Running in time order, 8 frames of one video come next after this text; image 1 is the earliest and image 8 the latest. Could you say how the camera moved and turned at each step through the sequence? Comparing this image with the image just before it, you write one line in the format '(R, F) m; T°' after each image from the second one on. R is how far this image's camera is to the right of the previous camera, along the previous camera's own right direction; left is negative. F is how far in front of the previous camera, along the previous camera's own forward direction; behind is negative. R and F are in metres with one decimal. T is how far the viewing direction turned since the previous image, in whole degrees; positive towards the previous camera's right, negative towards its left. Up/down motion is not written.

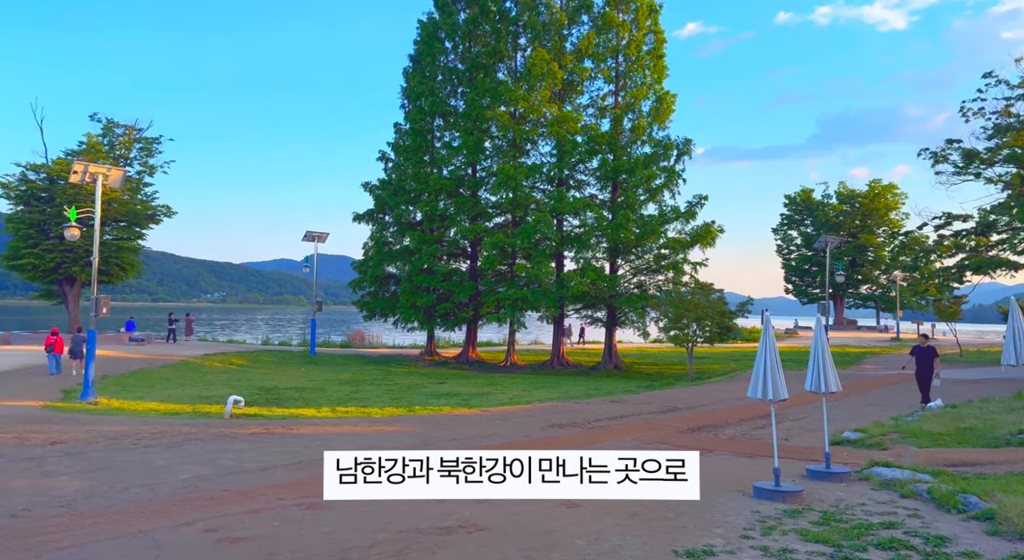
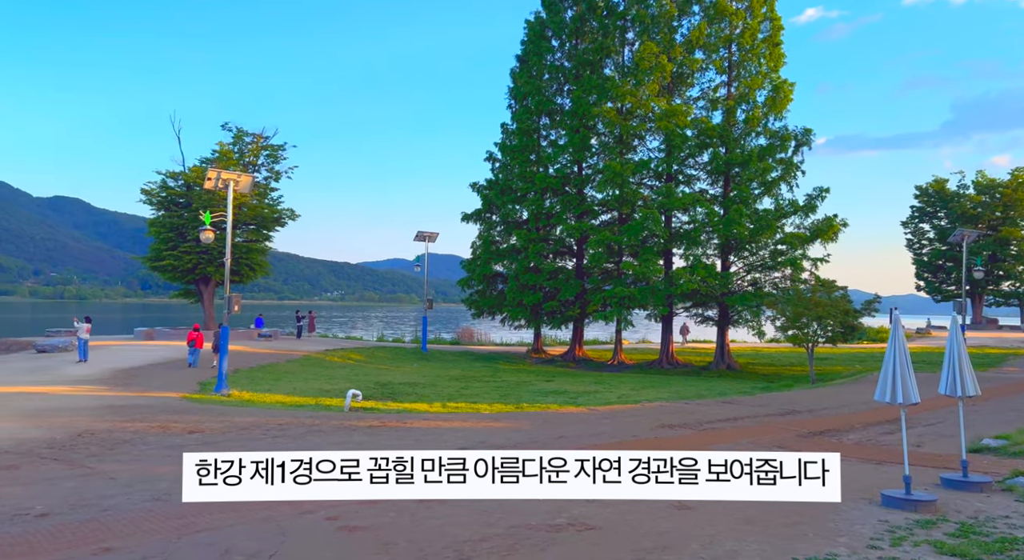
(0.0, 0.0) m; -8°
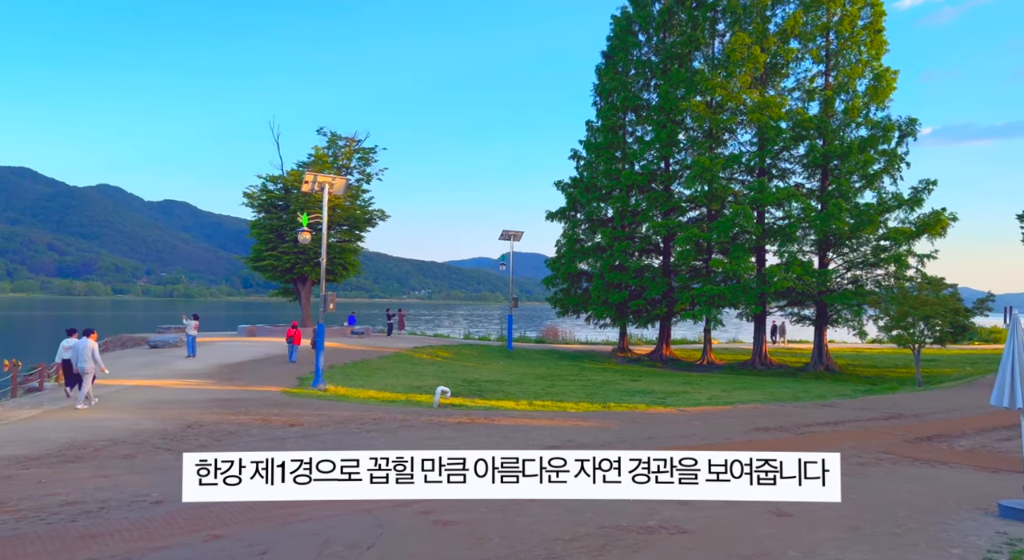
(0.0, 0.0) m; -7°
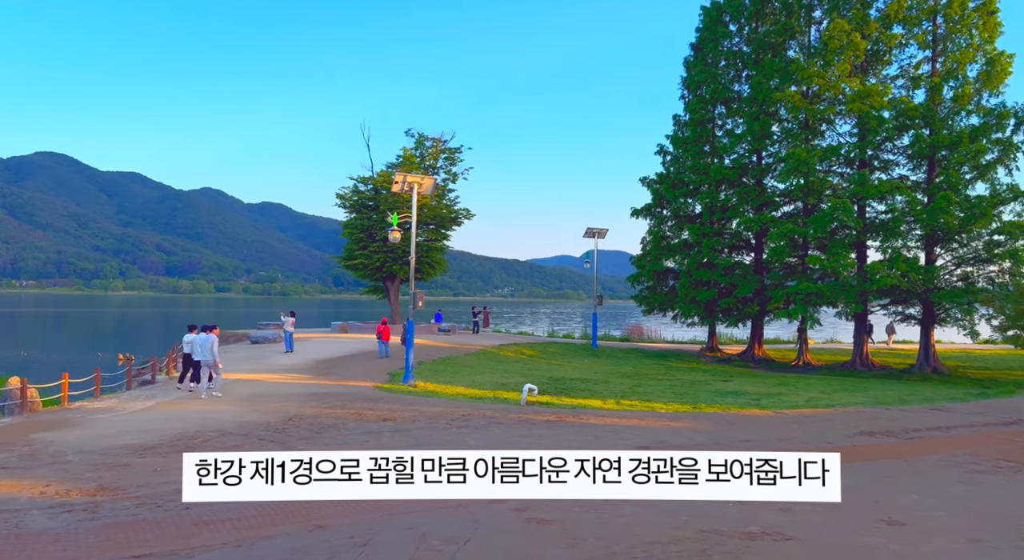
(-0.1, 0.0) m; -6°
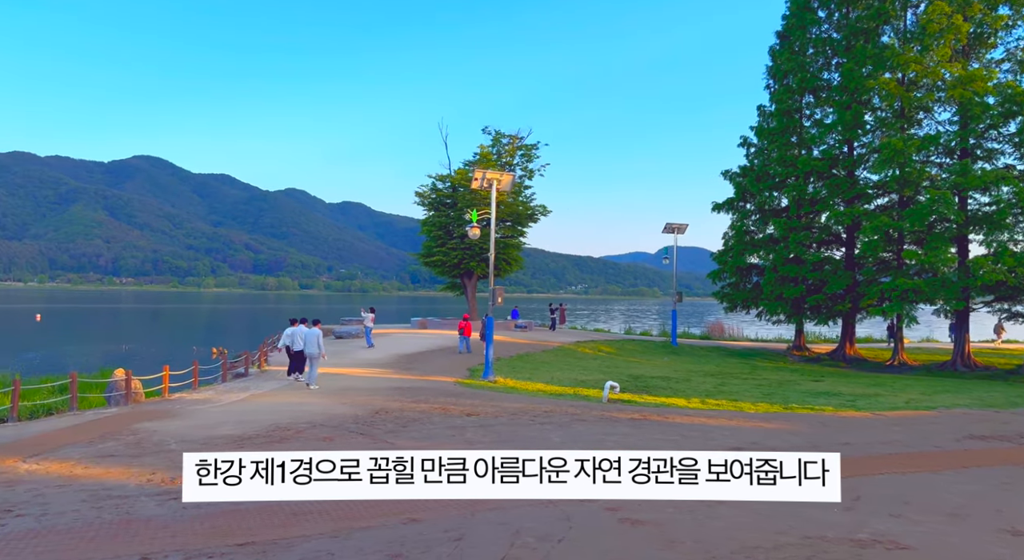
(-0.2, +0.1) m; -6°
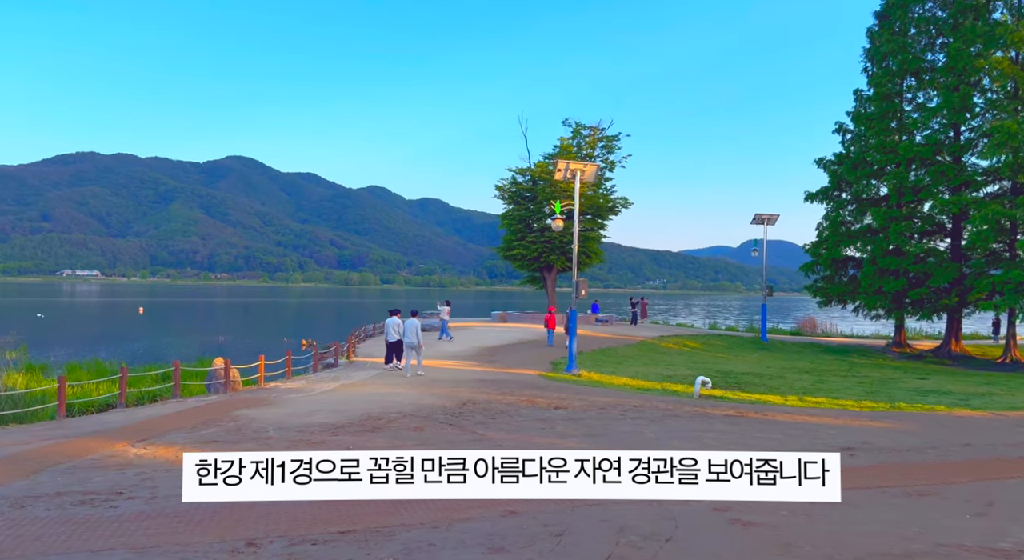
(-0.2, +0.2) m; -6°
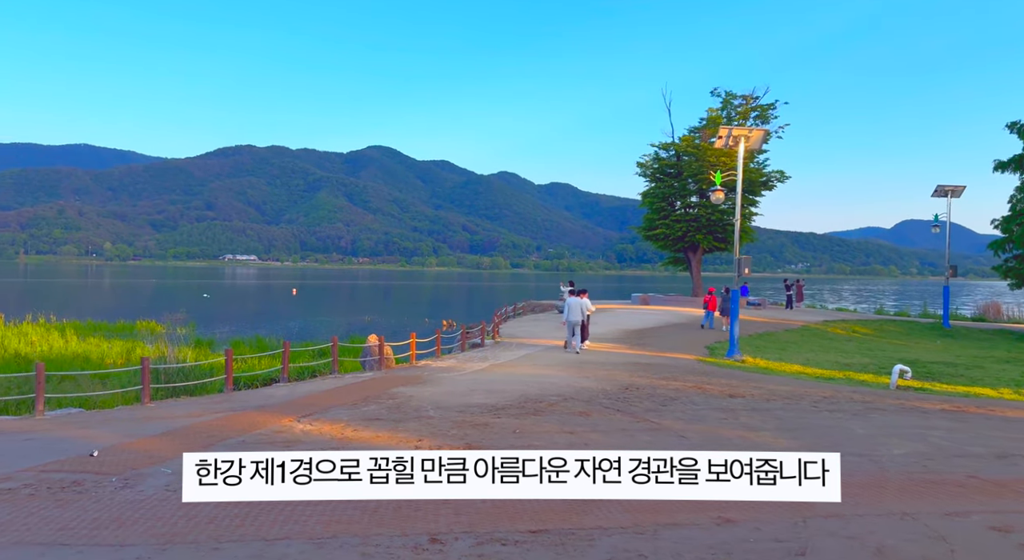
(-0.7, +1.0) m; -10°
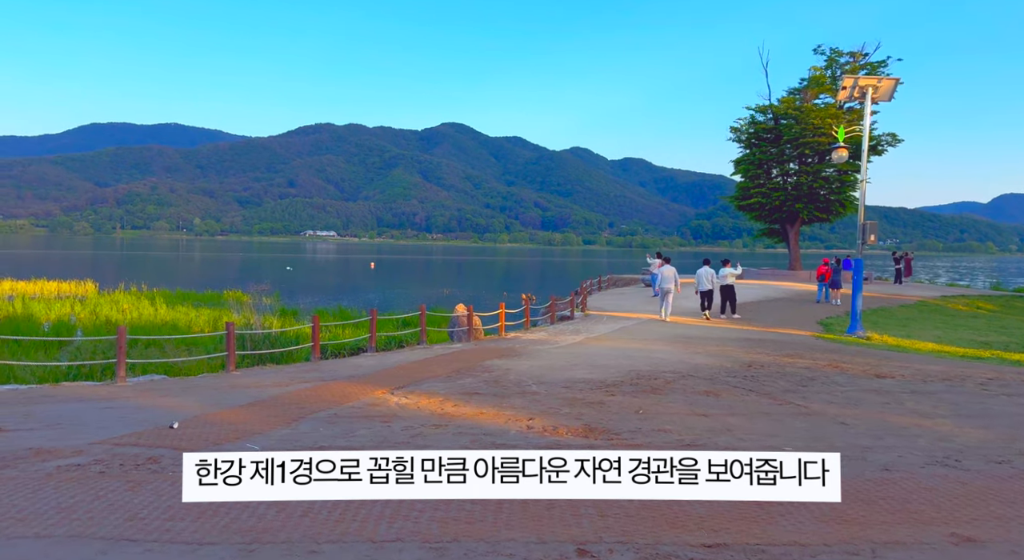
(-0.6, +1.3) m; -6°
